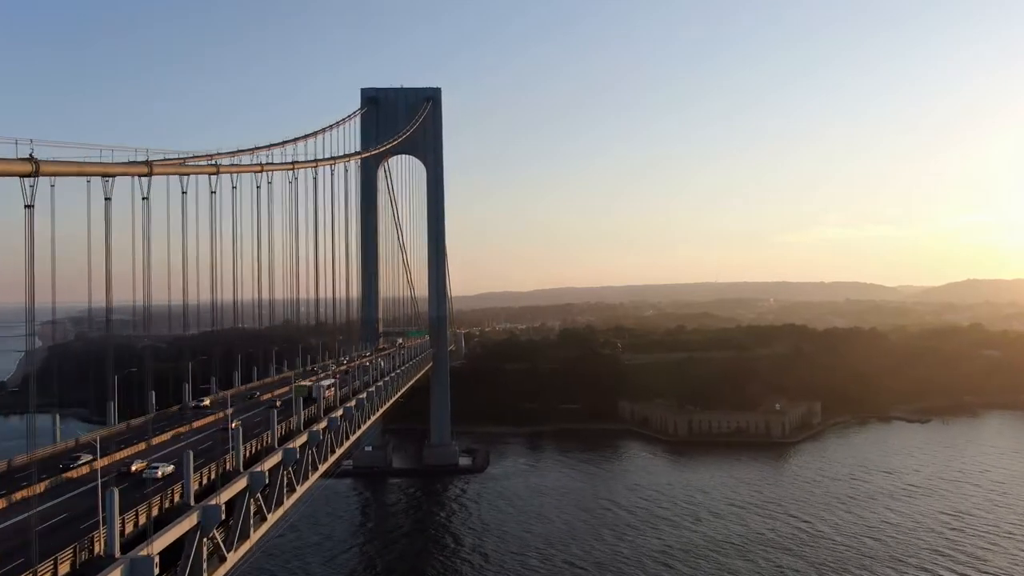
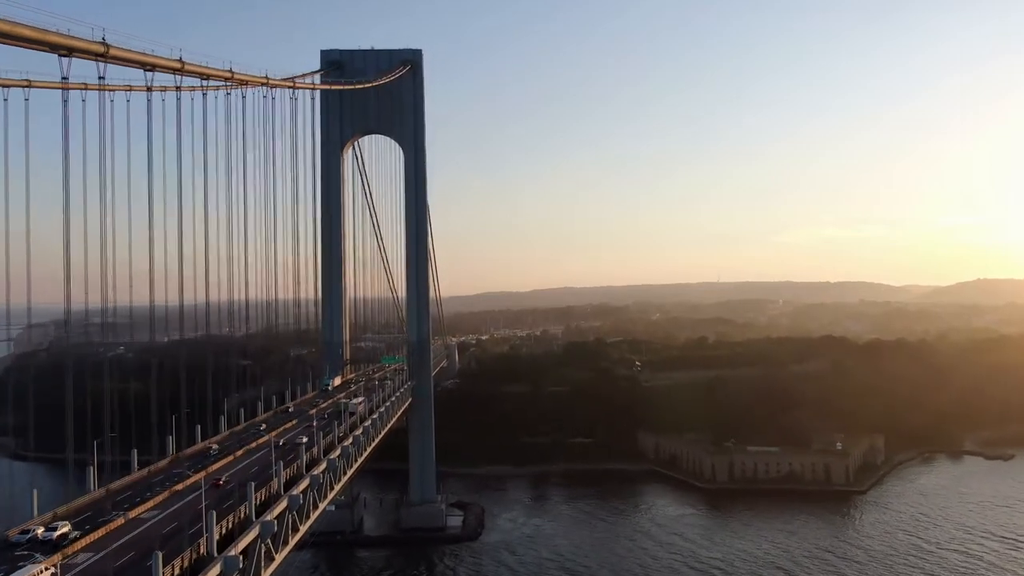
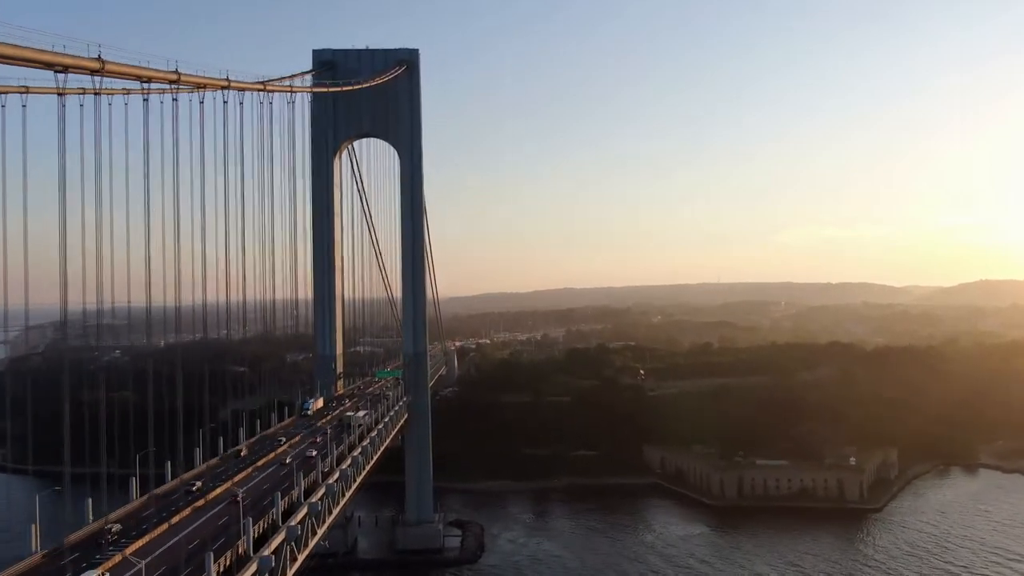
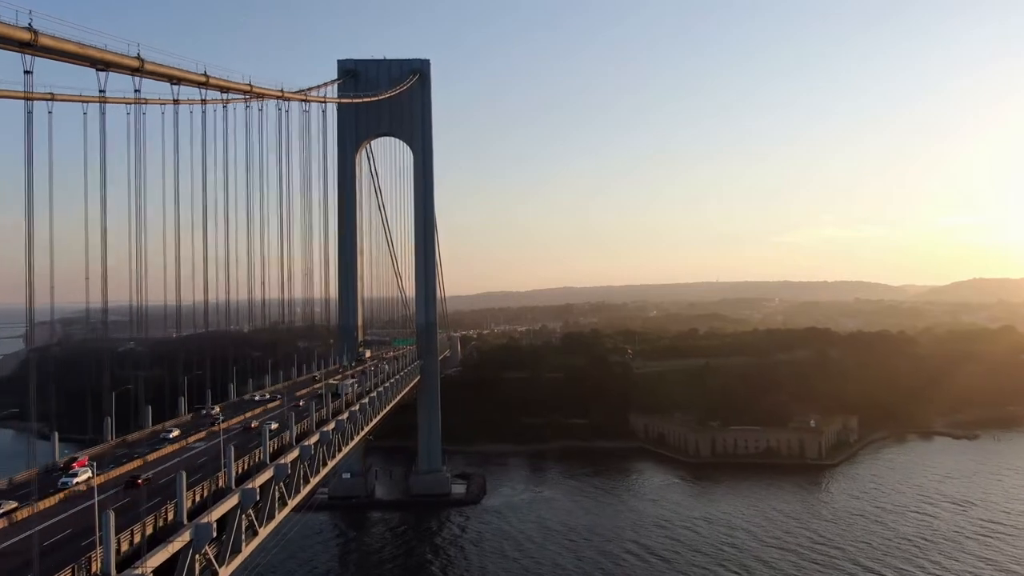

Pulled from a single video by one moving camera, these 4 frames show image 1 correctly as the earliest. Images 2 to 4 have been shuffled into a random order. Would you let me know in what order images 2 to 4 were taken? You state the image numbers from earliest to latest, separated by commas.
4, 2, 3
